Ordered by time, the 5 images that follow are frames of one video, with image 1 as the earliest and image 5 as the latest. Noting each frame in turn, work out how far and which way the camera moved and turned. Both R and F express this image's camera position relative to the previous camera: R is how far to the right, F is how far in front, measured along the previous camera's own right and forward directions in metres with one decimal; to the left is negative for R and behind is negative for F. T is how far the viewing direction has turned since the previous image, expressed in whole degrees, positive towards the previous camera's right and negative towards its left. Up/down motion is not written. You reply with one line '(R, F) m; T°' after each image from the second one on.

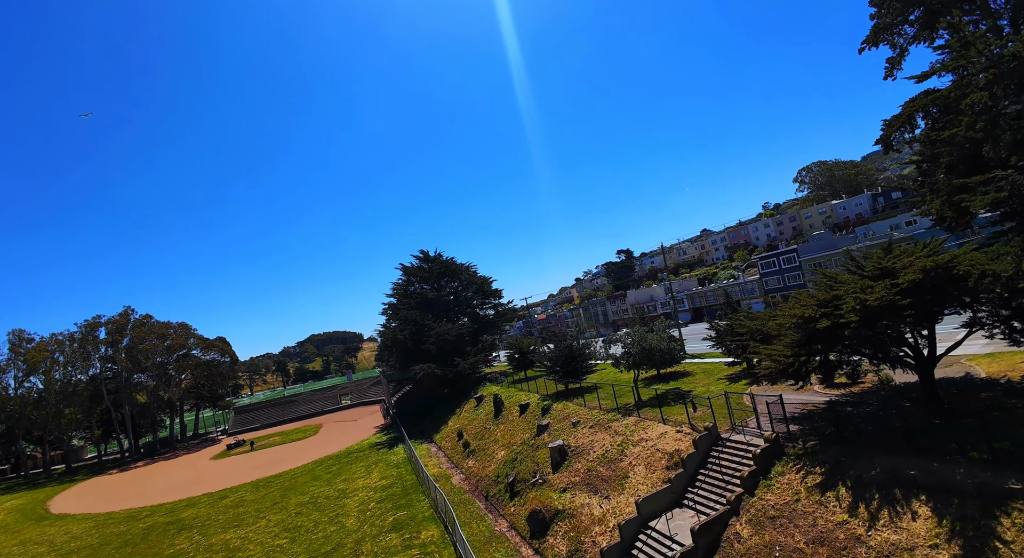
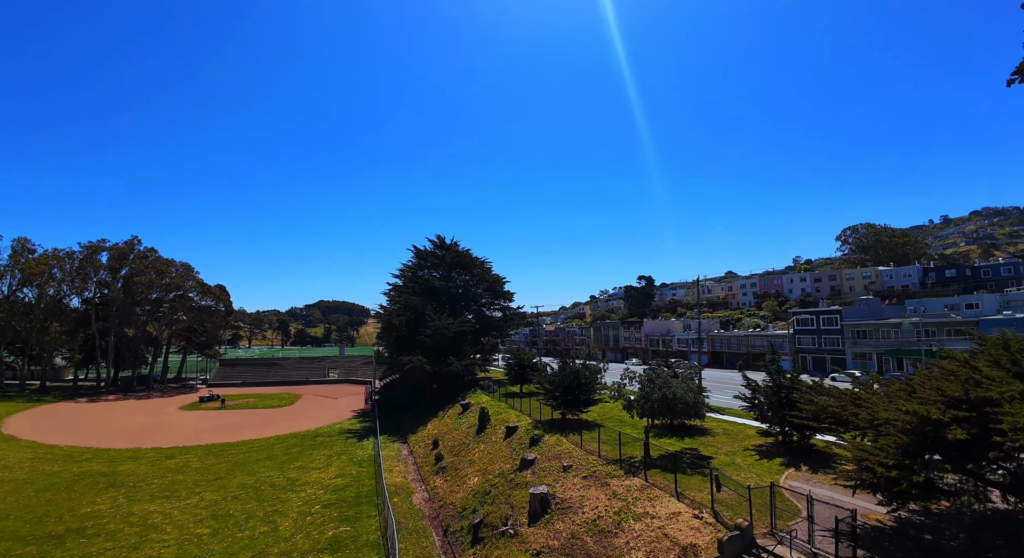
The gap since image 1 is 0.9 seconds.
(+0.1, +3.3) m; -2°
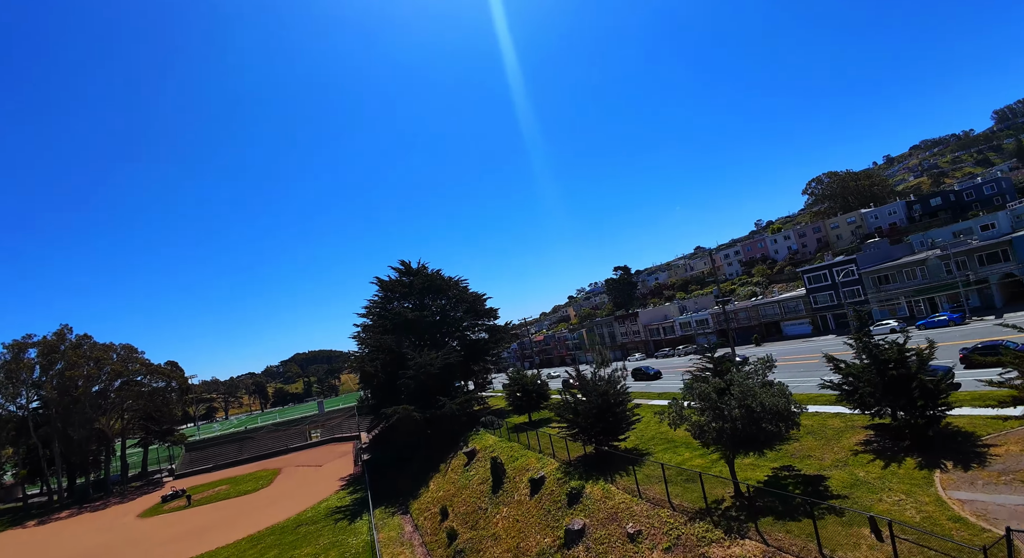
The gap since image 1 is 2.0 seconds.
(-0.6, +5.0) m; +3°
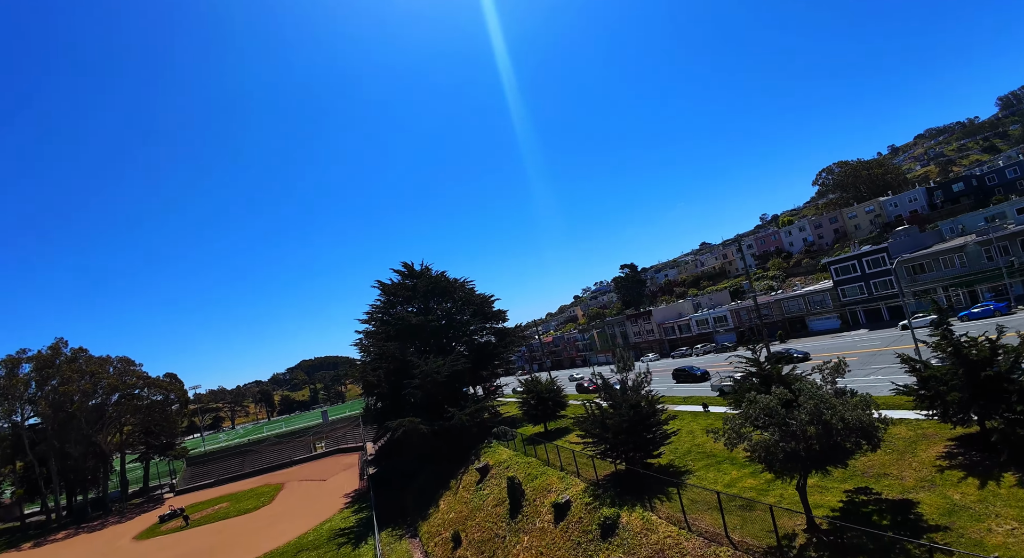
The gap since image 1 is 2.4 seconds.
(-0.4, +2.2) m; 0°
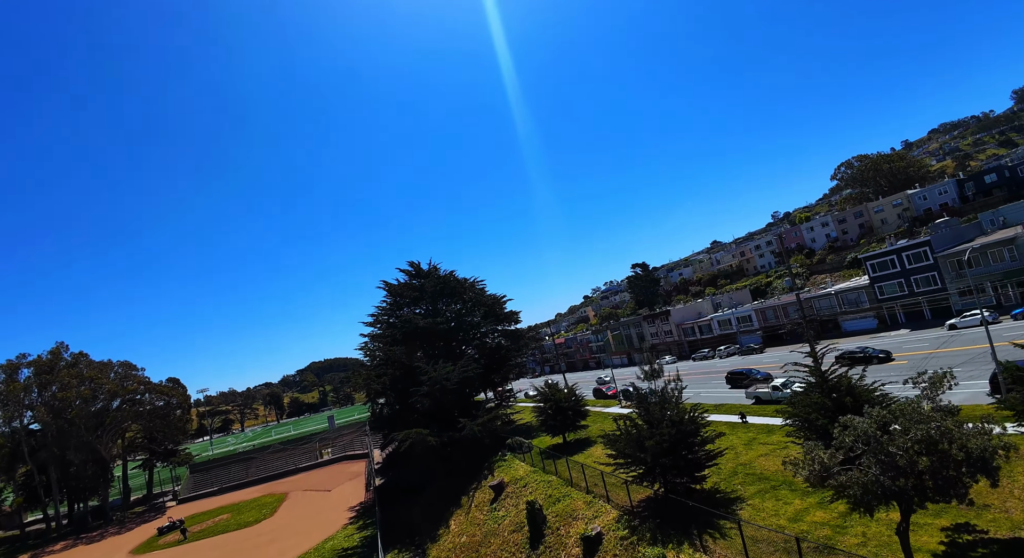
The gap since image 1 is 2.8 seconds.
(-0.4, +2.2) m; -1°
